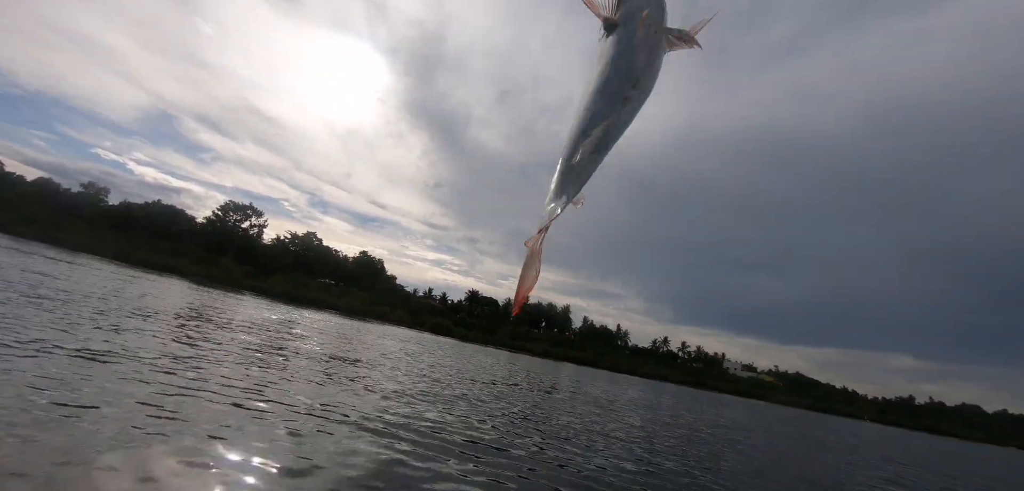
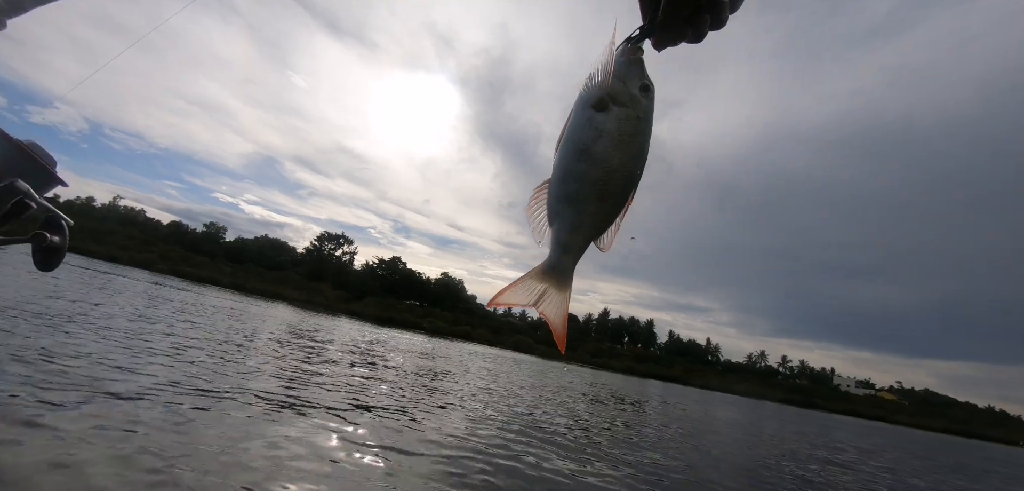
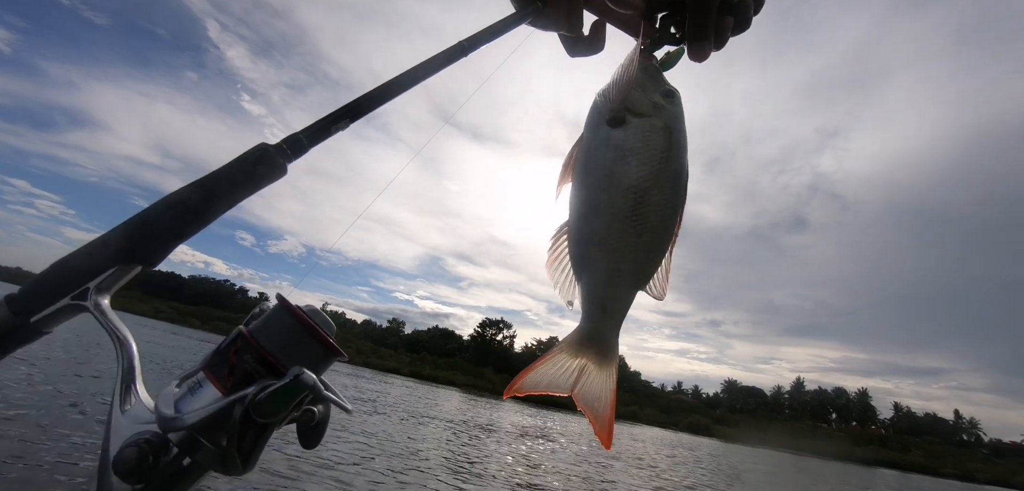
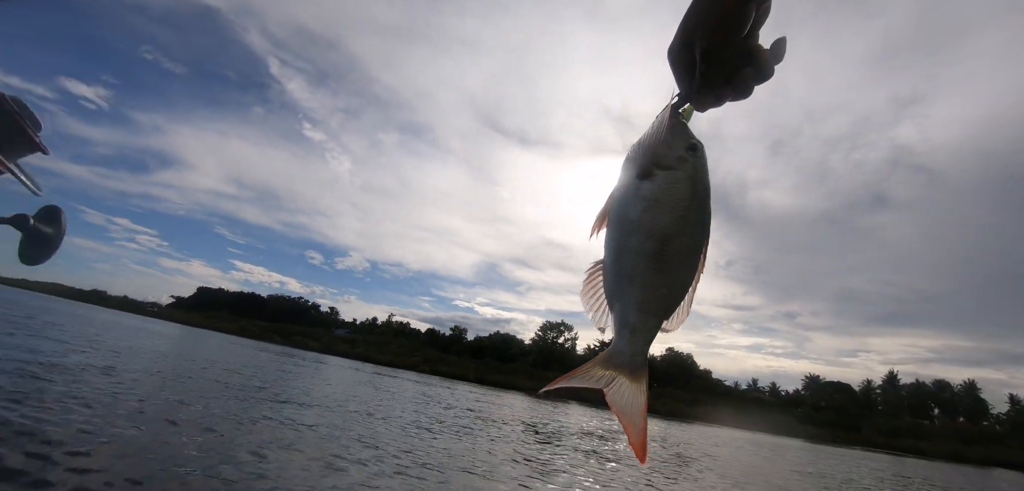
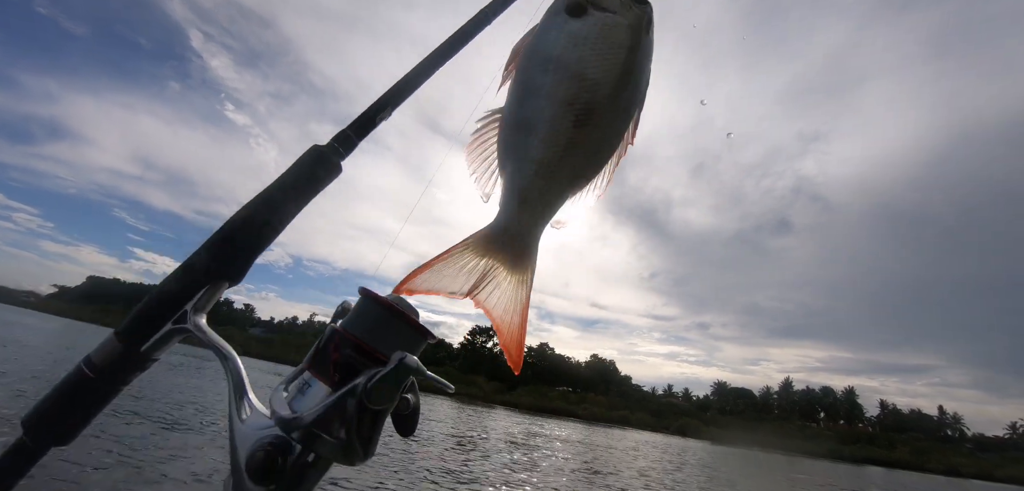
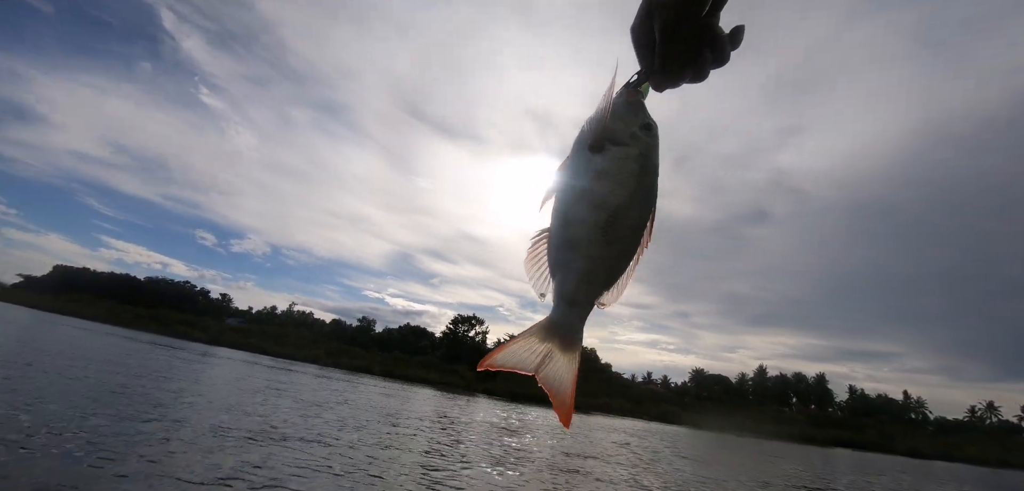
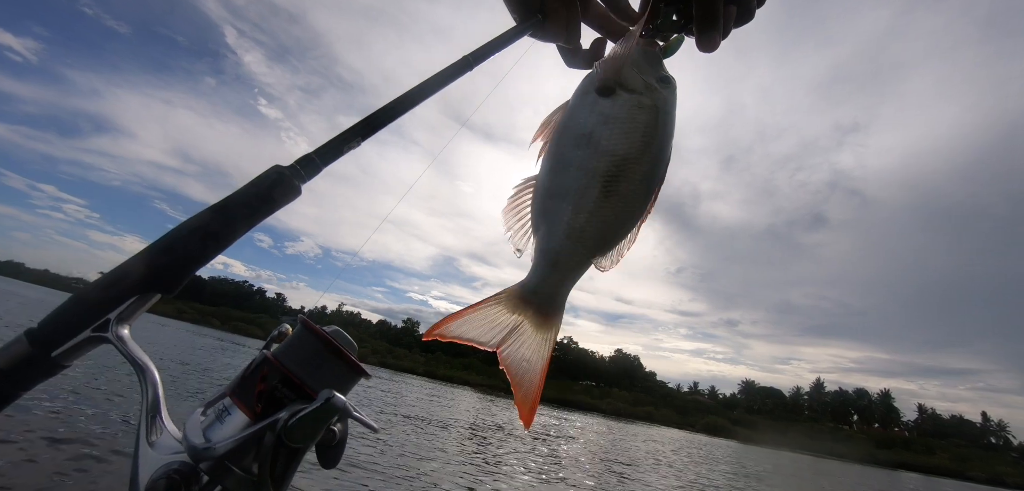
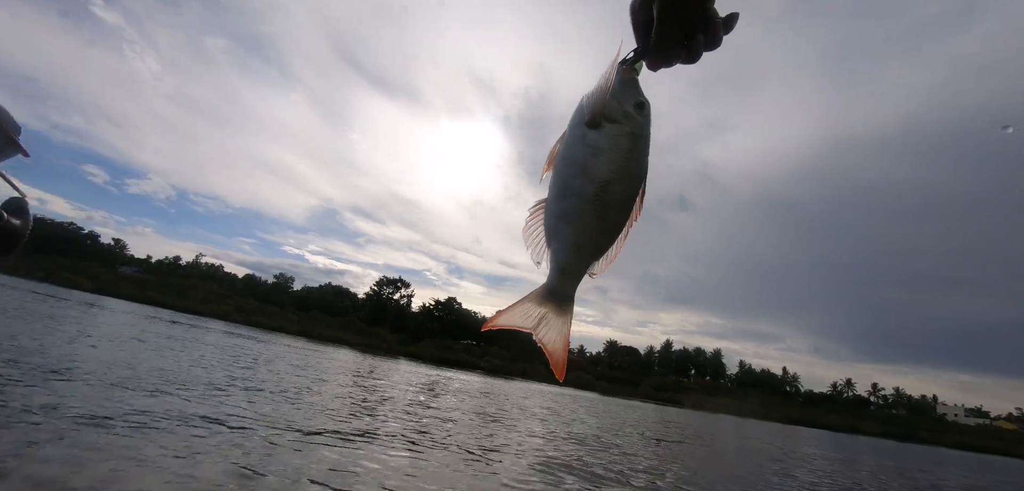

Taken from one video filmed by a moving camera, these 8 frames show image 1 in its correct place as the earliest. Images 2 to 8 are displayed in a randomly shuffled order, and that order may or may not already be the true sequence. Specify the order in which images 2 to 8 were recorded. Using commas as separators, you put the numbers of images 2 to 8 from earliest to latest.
2, 8, 6, 4, 7, 3, 5
